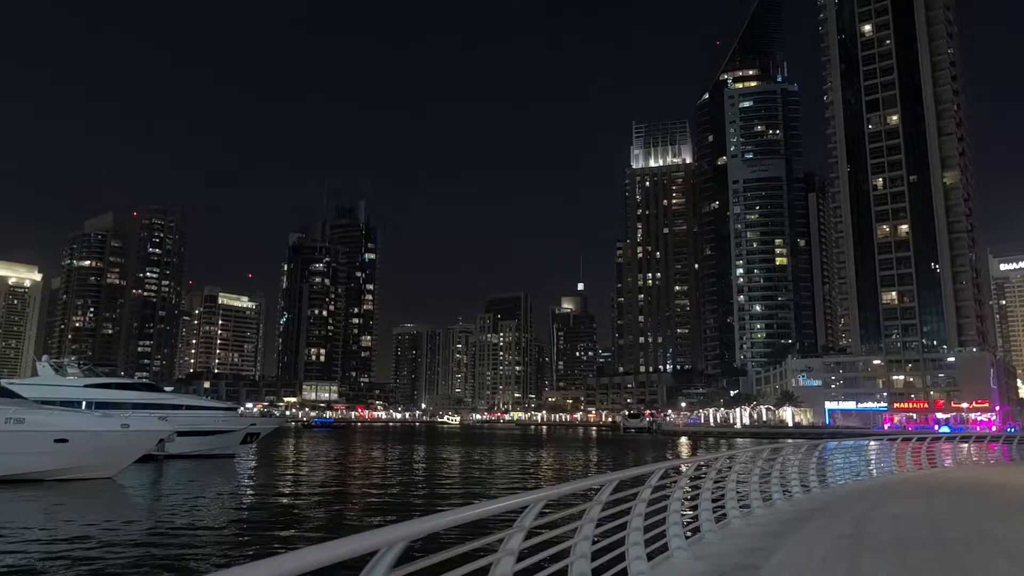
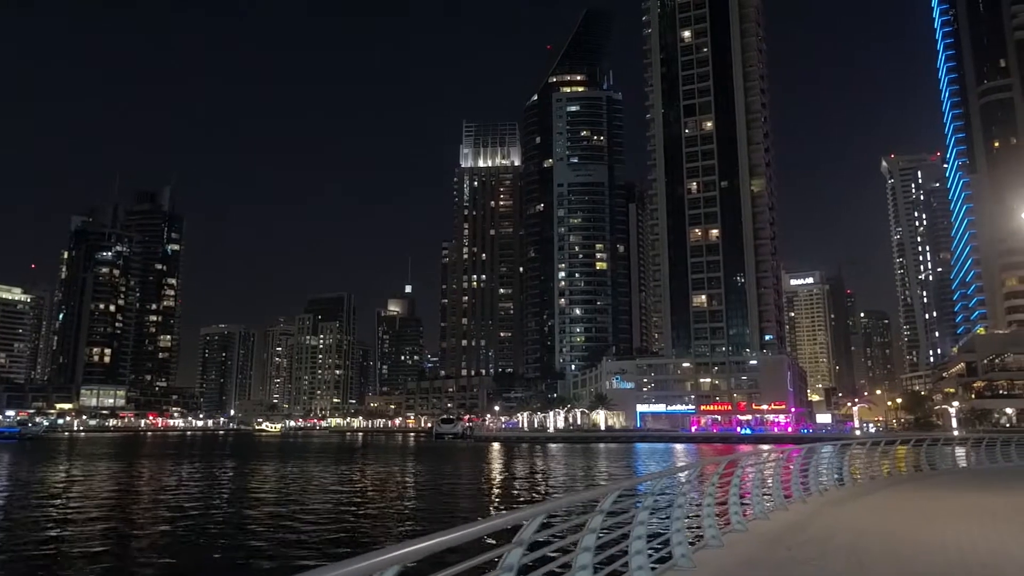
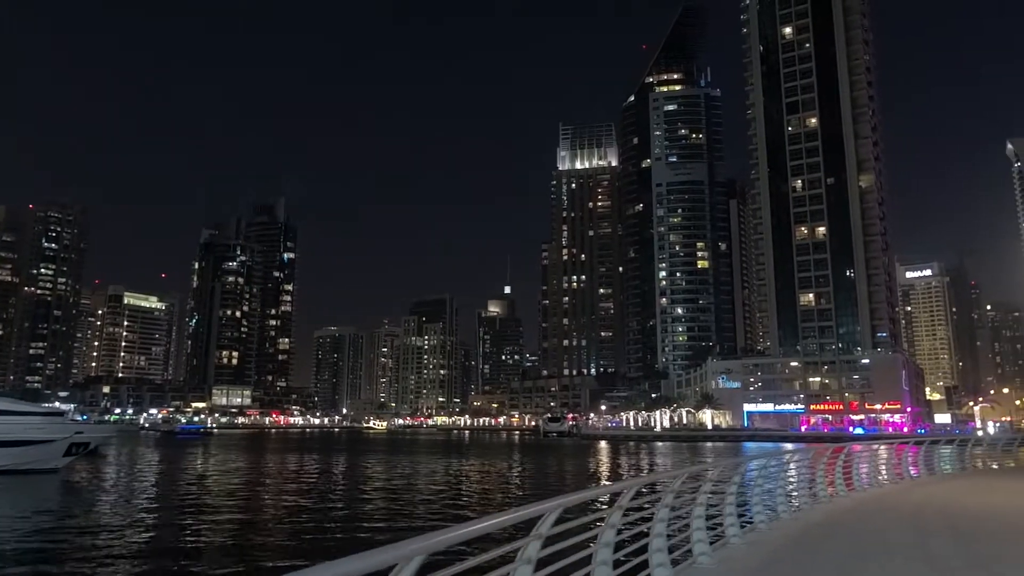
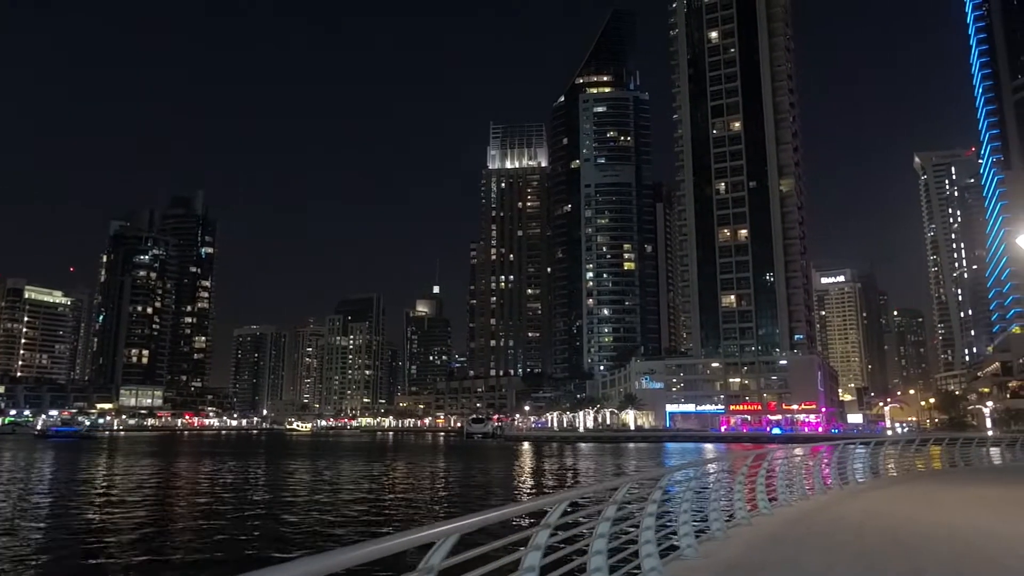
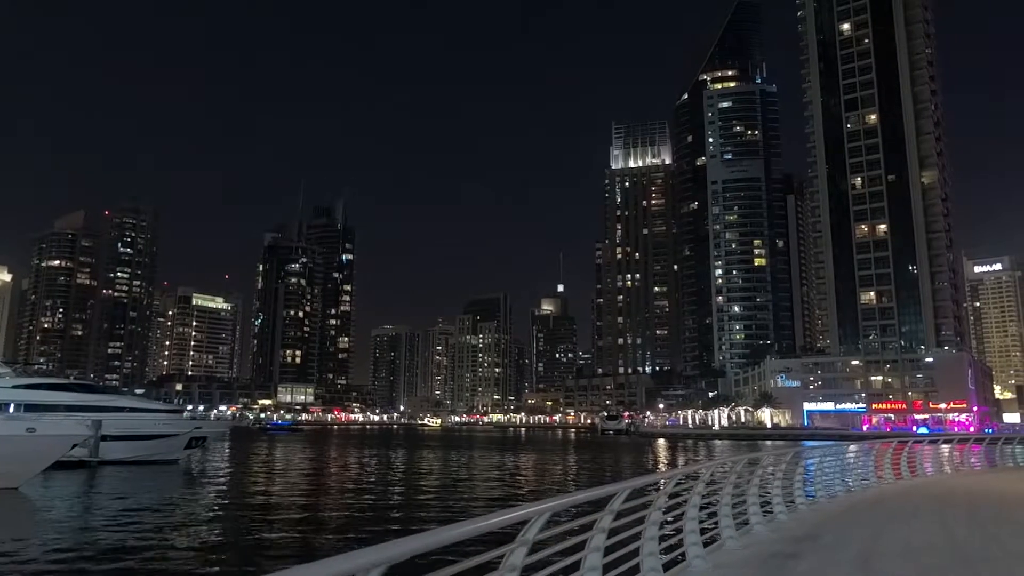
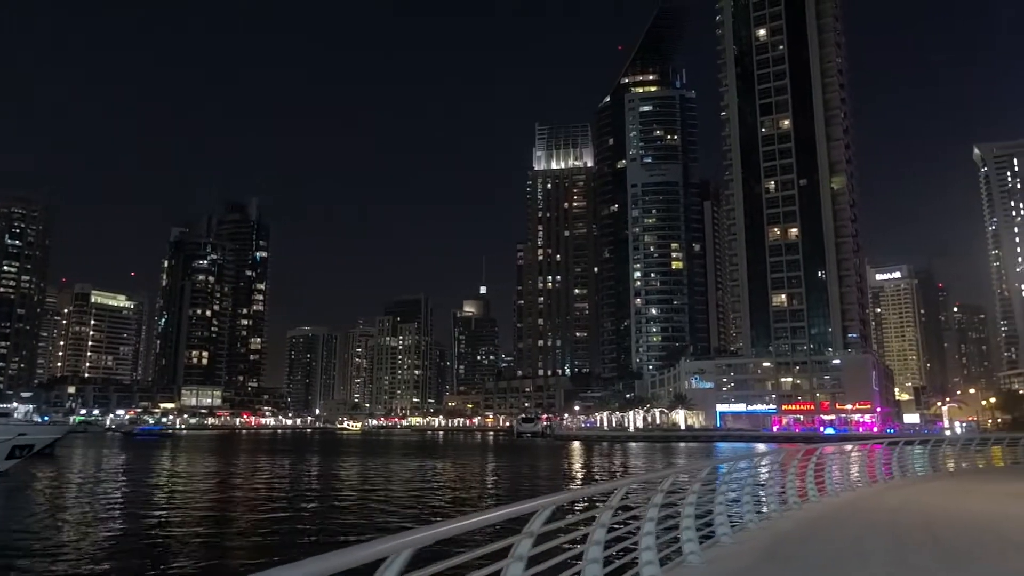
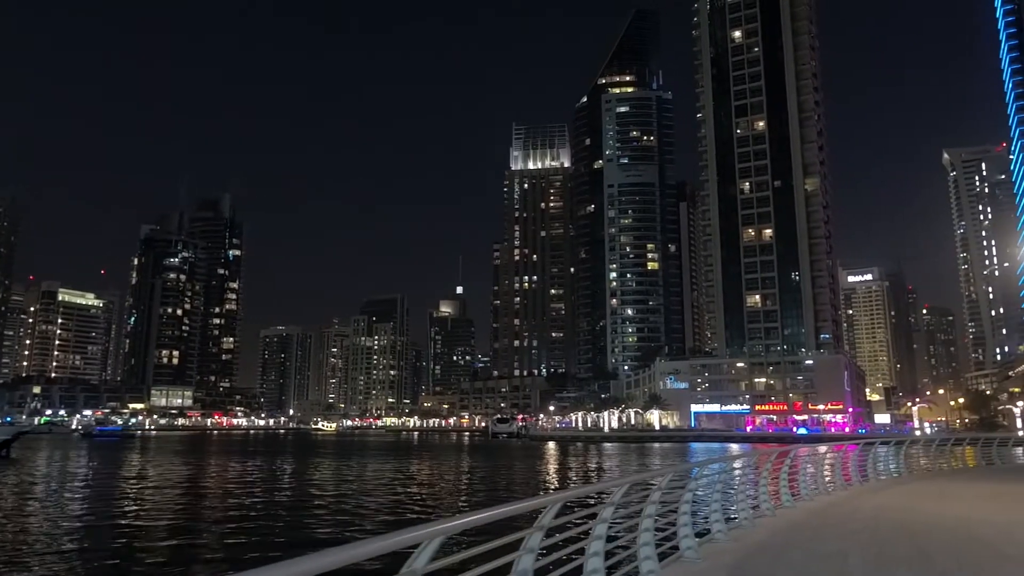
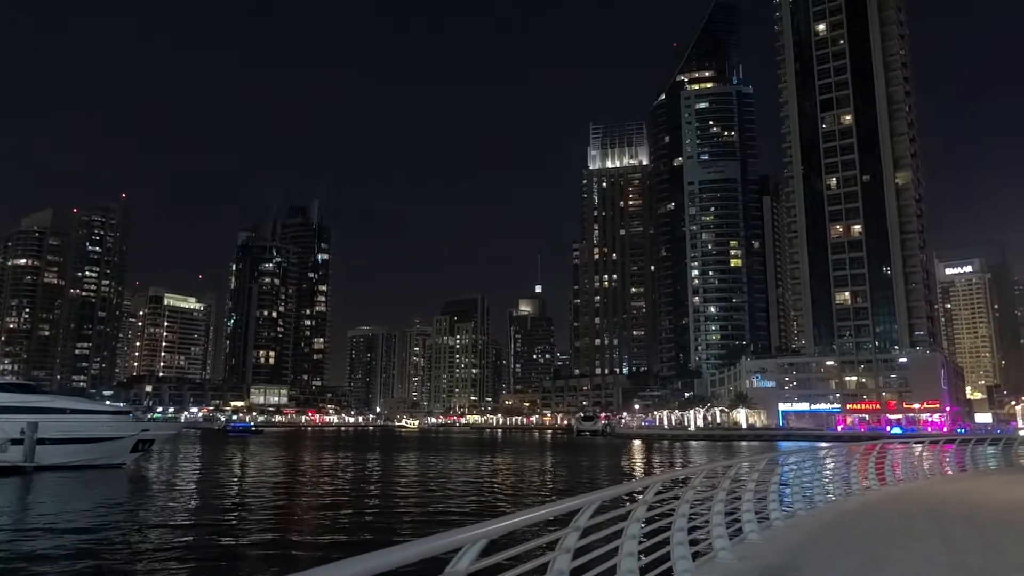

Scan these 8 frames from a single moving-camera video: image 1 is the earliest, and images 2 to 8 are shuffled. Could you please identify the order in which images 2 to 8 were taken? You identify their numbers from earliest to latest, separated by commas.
5, 8, 3, 6, 7, 4, 2
